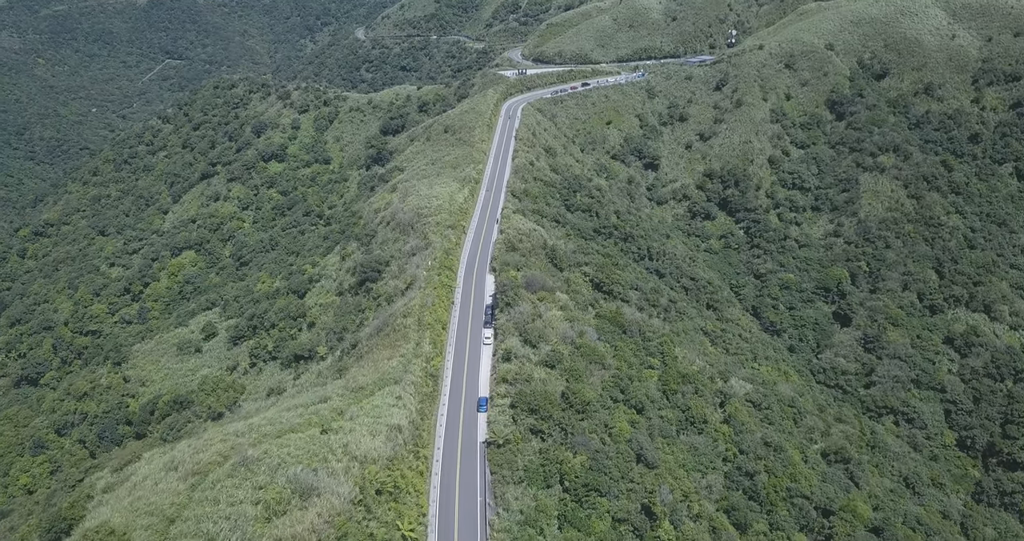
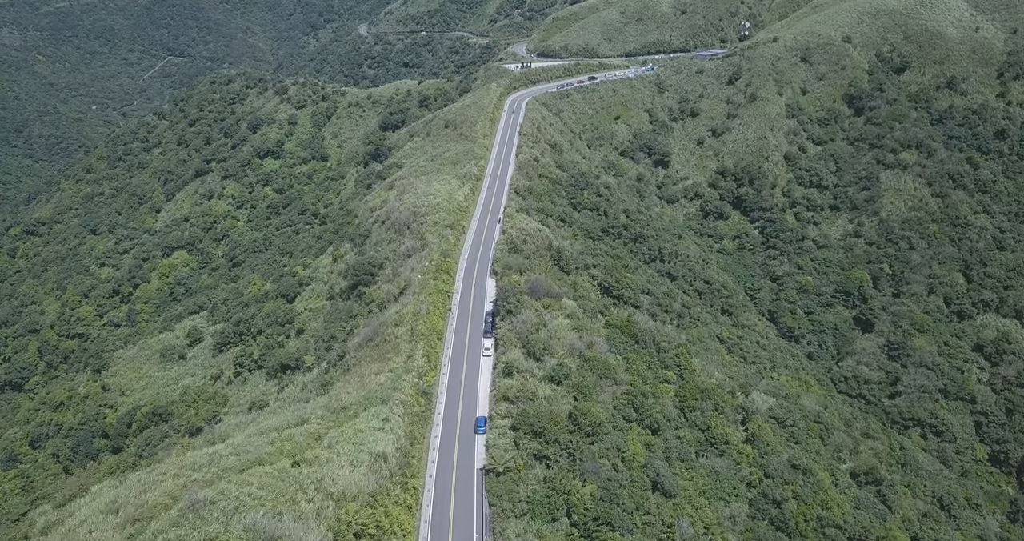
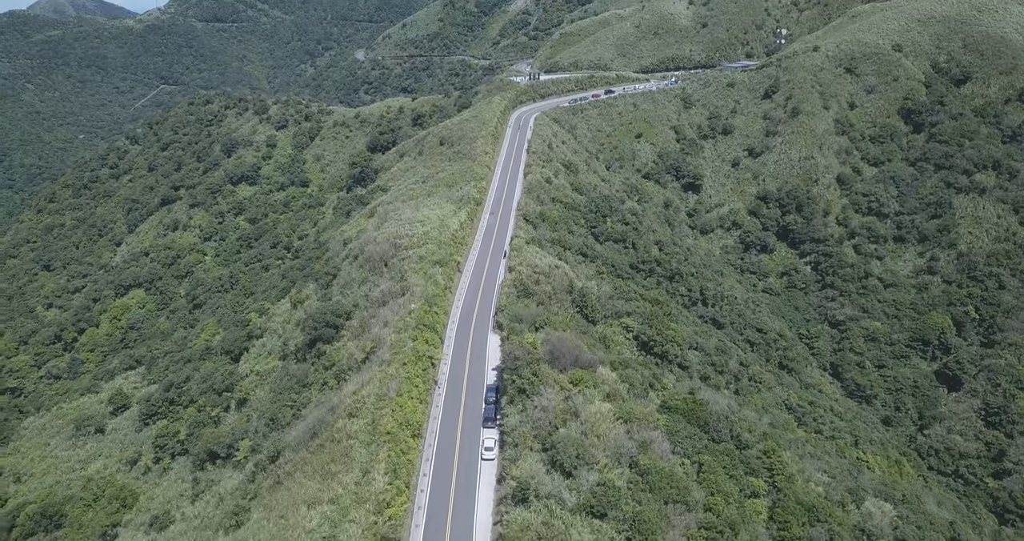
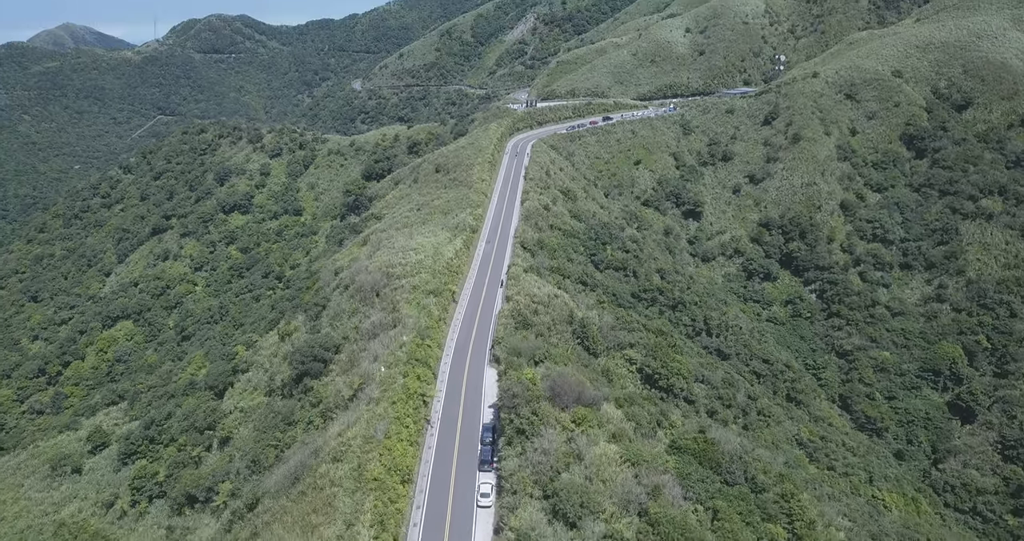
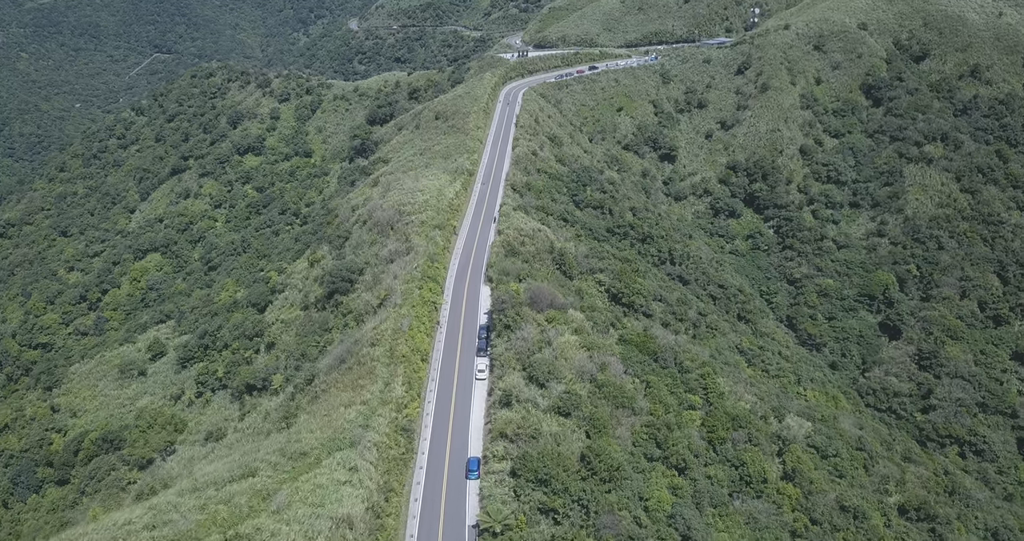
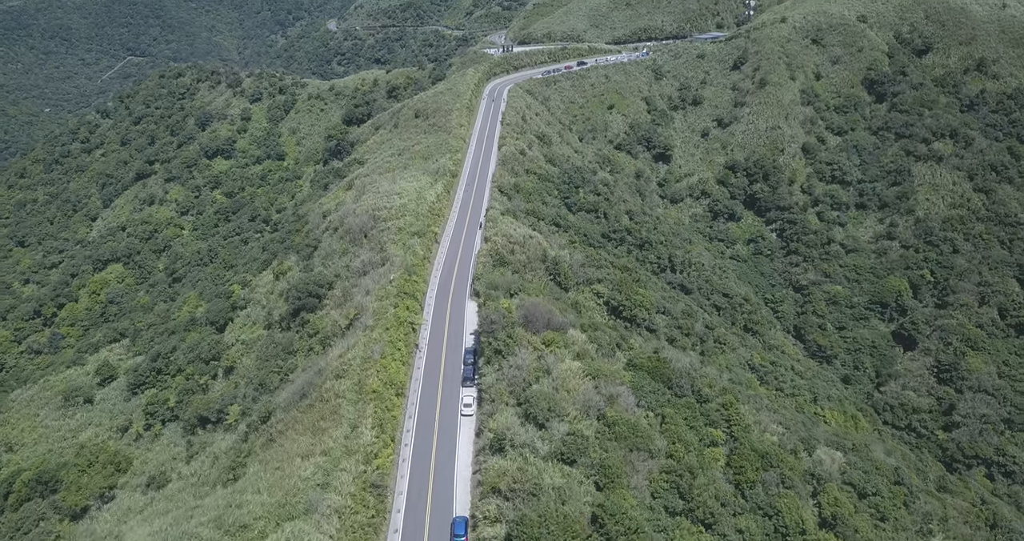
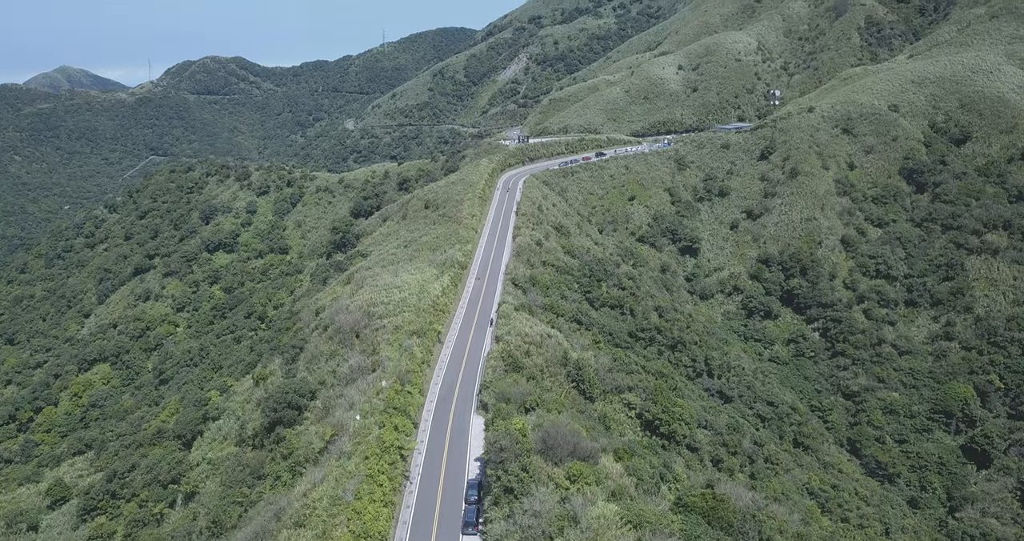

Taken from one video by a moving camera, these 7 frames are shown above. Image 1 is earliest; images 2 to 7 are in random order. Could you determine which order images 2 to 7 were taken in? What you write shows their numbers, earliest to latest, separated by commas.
2, 5, 6, 3, 4, 7
